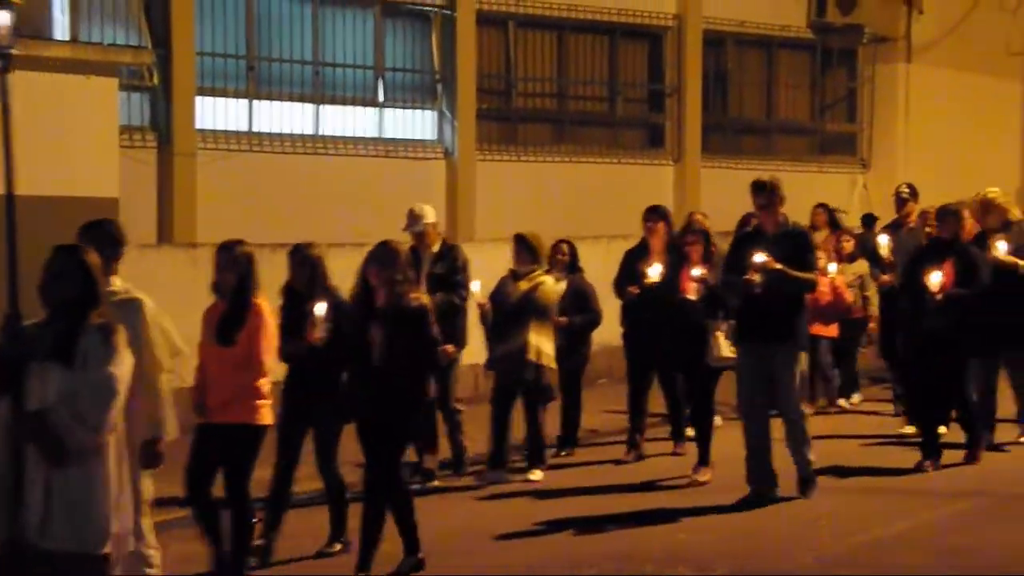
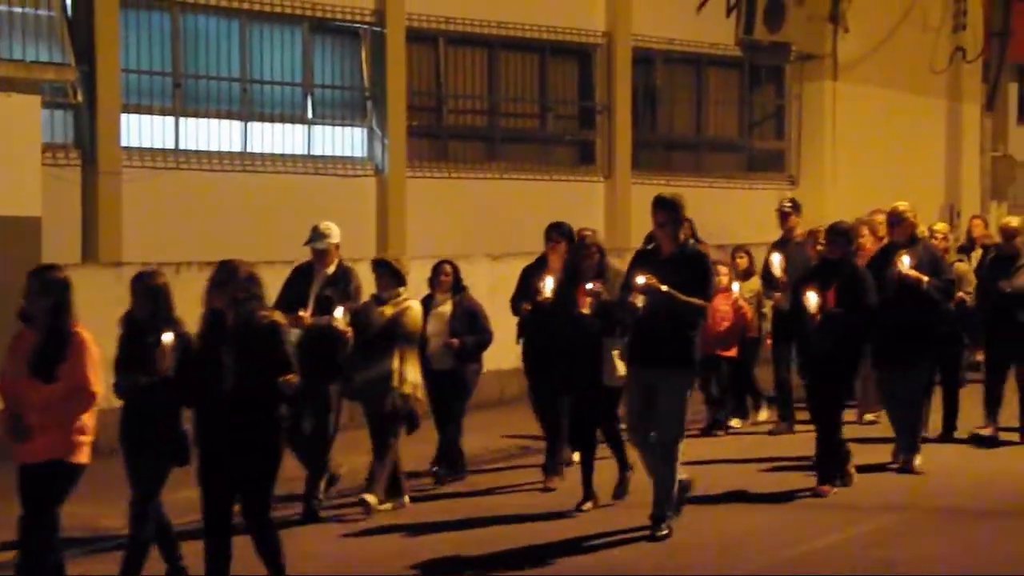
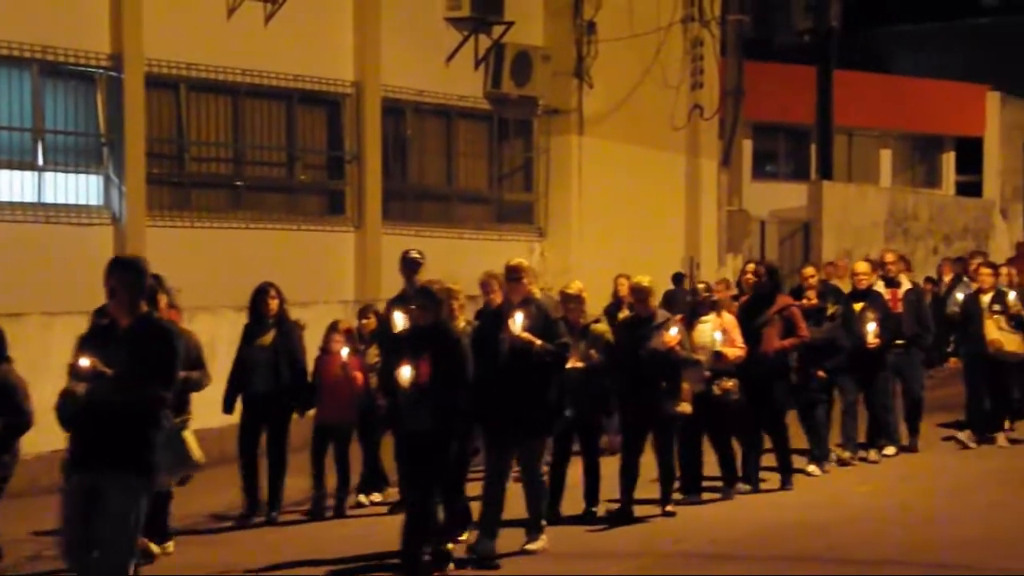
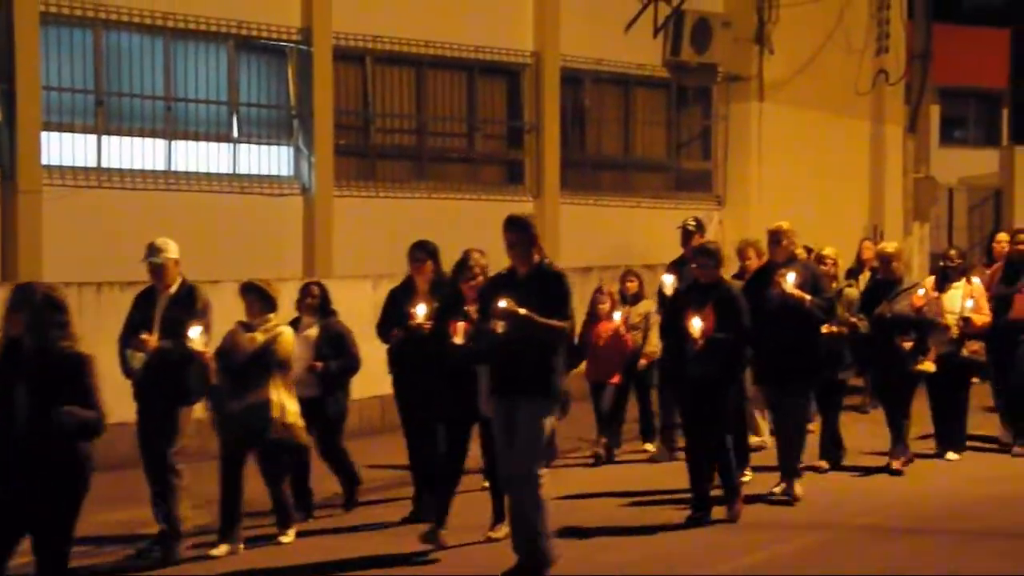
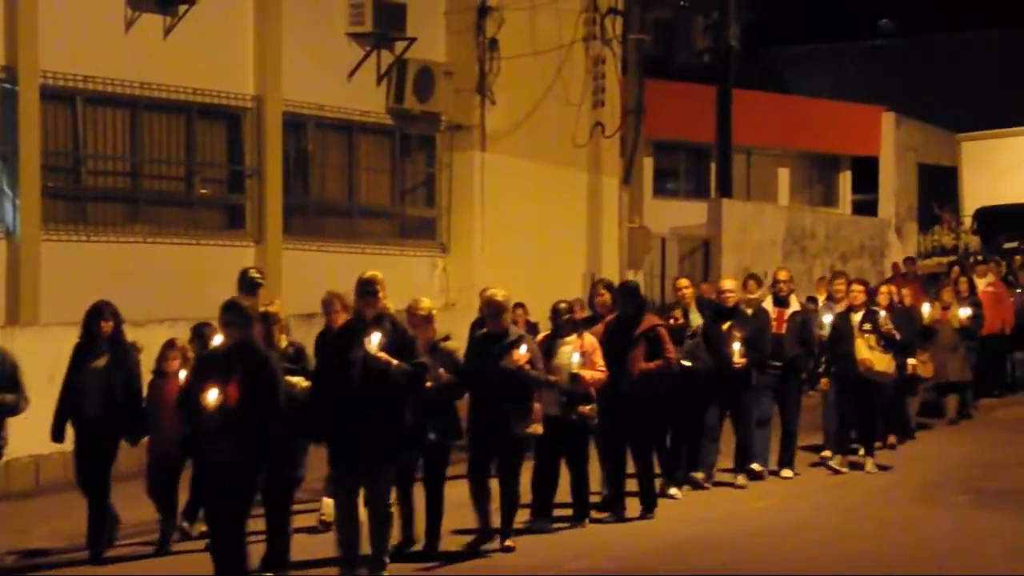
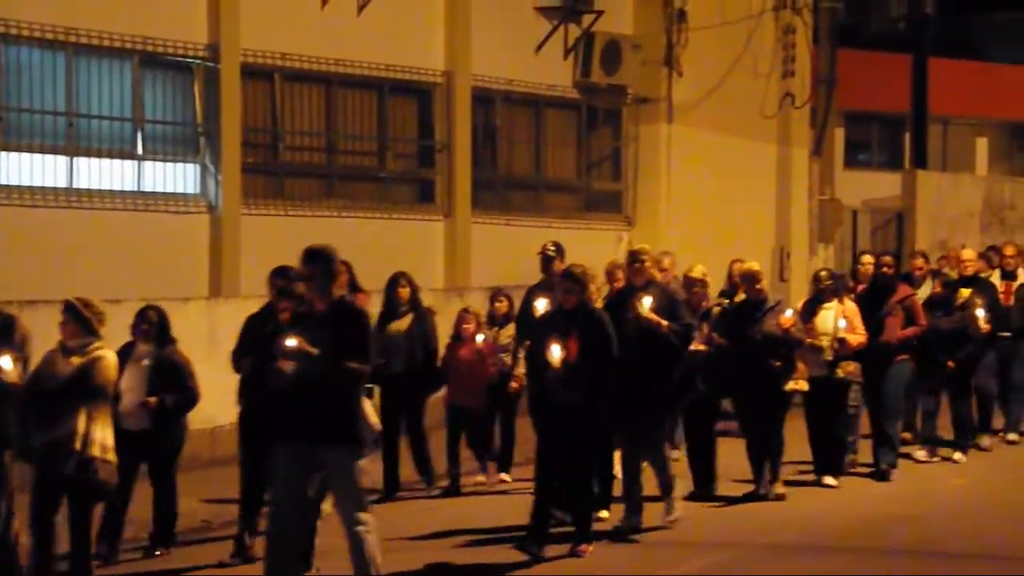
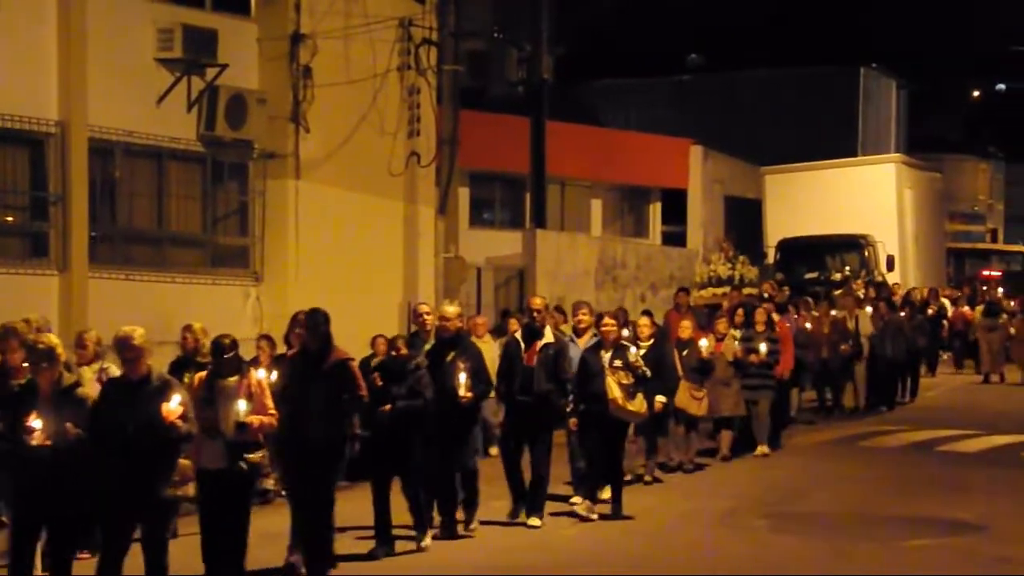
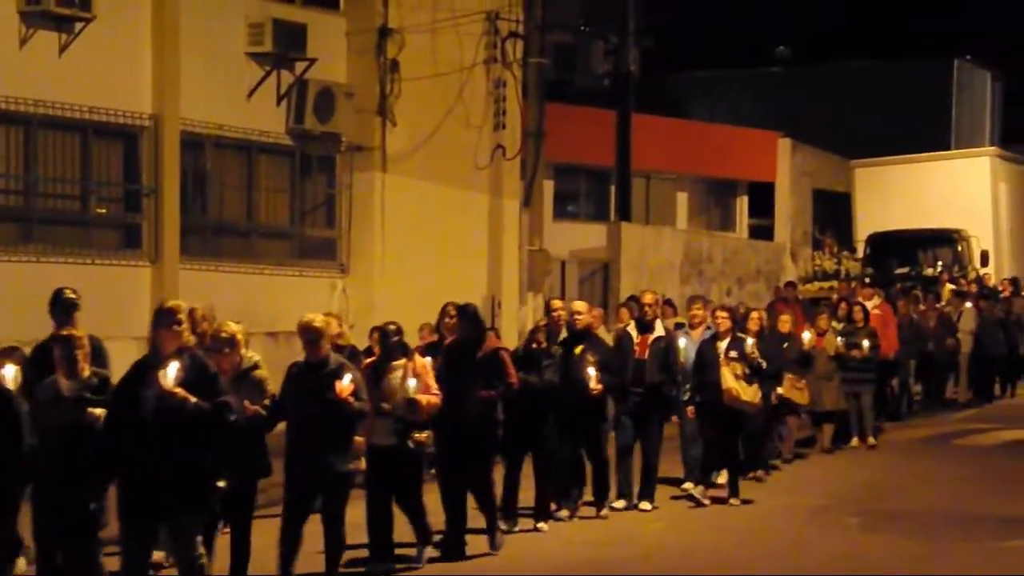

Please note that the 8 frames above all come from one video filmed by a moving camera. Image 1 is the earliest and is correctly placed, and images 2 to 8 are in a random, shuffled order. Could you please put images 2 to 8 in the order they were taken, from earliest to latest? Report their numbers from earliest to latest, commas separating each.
2, 4, 6, 3, 5, 8, 7
